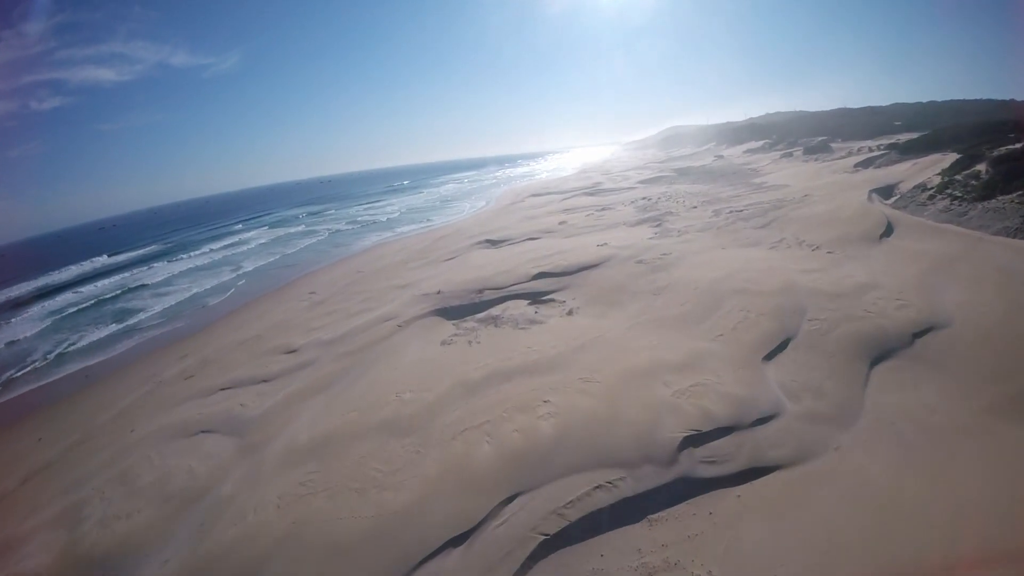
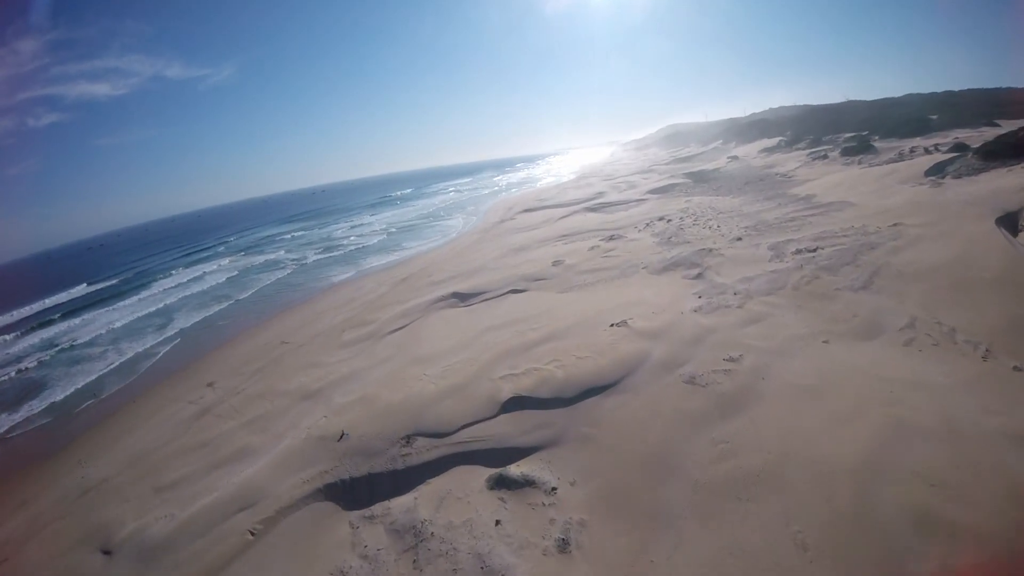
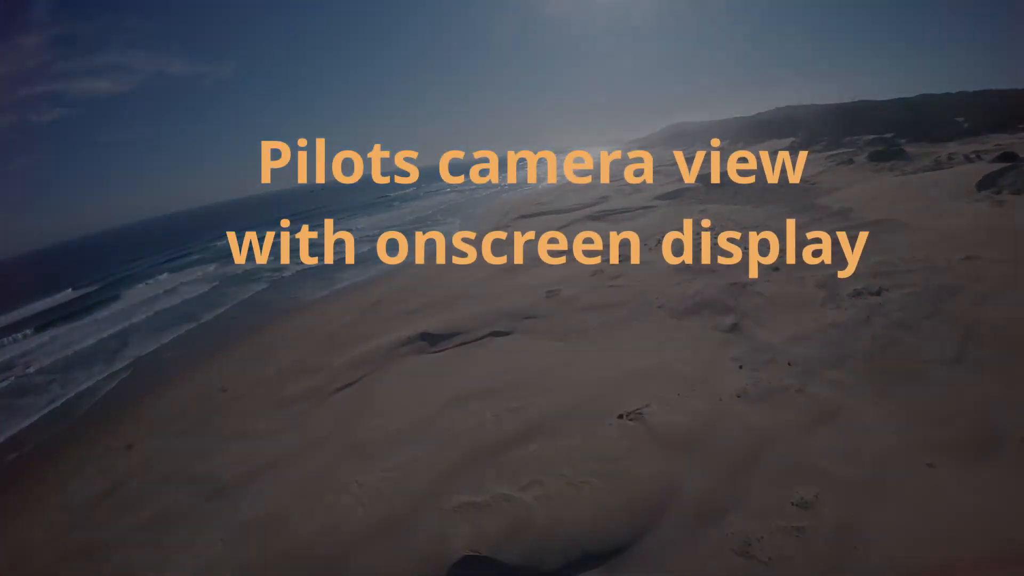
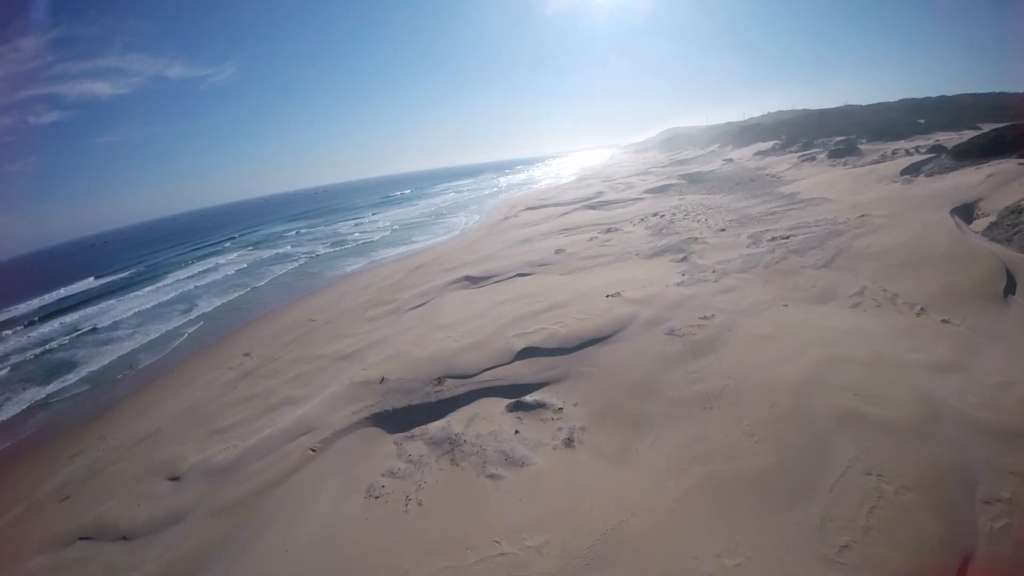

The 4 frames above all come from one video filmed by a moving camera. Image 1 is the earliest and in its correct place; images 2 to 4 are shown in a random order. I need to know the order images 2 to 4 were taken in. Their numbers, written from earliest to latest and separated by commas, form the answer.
4, 2, 3
